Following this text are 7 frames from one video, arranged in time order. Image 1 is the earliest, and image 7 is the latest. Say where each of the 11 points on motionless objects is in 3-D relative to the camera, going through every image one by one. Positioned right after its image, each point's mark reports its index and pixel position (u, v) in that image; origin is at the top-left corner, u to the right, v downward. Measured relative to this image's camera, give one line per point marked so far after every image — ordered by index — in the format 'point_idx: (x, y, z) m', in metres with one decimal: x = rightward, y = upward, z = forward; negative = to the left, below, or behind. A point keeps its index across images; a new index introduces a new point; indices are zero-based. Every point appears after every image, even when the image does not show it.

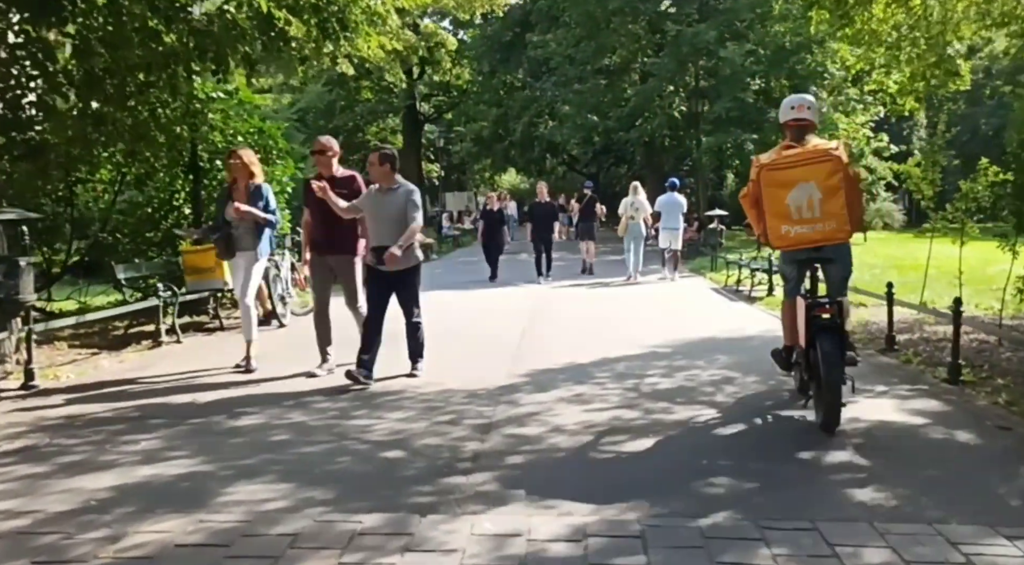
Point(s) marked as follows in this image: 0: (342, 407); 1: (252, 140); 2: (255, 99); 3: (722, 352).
0: (-1.2, -0.9, +6.9) m
1: (-3.6, +2.0, +13.7) m
2: (-3.5, +2.5, +13.8) m
3: (+2.0, -0.7, +9.5) m
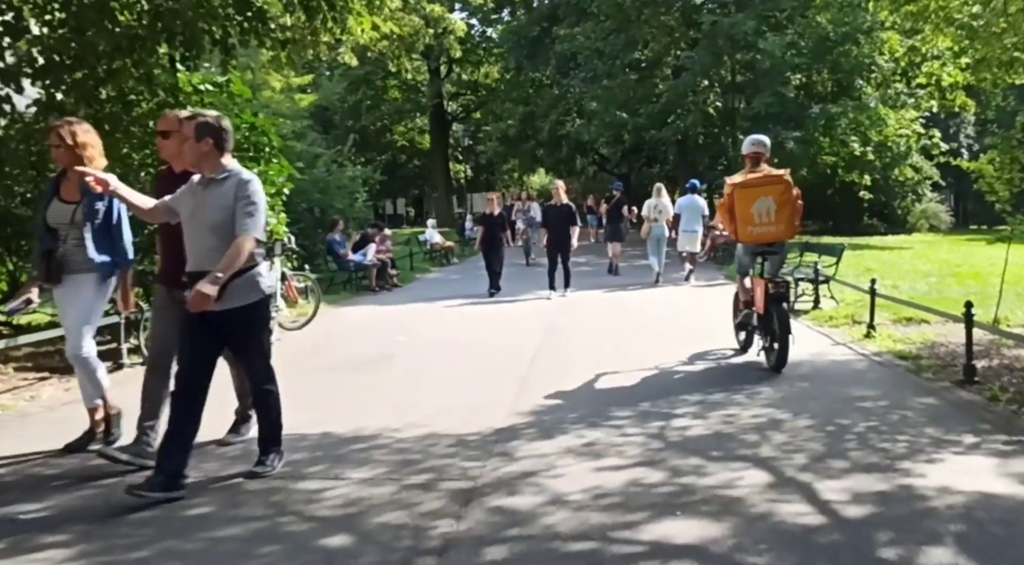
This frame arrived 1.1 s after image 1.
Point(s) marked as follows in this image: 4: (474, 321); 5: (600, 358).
0: (-1.2, -1.0, +5.6) m
1: (-3.4, +1.8, +12.4) m
2: (-3.3, +2.4, +12.6) m
3: (+2.0, -0.8, +8.1) m
4: (-0.5, -0.5, +11.8) m
5: (+0.8, -0.7, +9.4) m
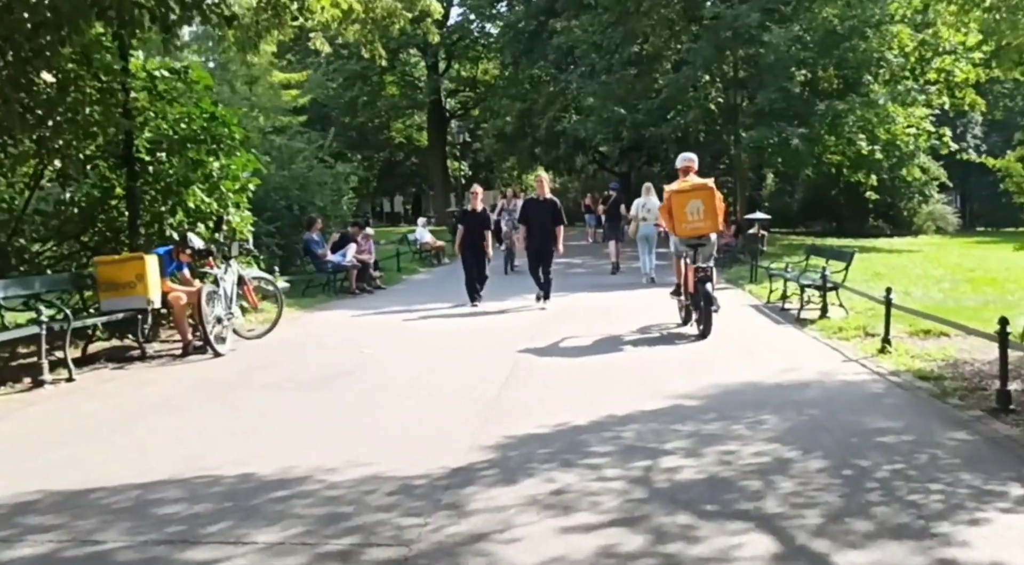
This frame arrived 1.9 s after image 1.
0: (-1.4, -1.1, +4.6) m
1: (-3.6, +1.8, +11.4) m
2: (-3.5, +2.3, +11.5) m
3: (+1.8, -0.9, +7.0) m
4: (-0.7, -0.6, +10.8) m
5: (+0.6, -0.8, +8.4) m
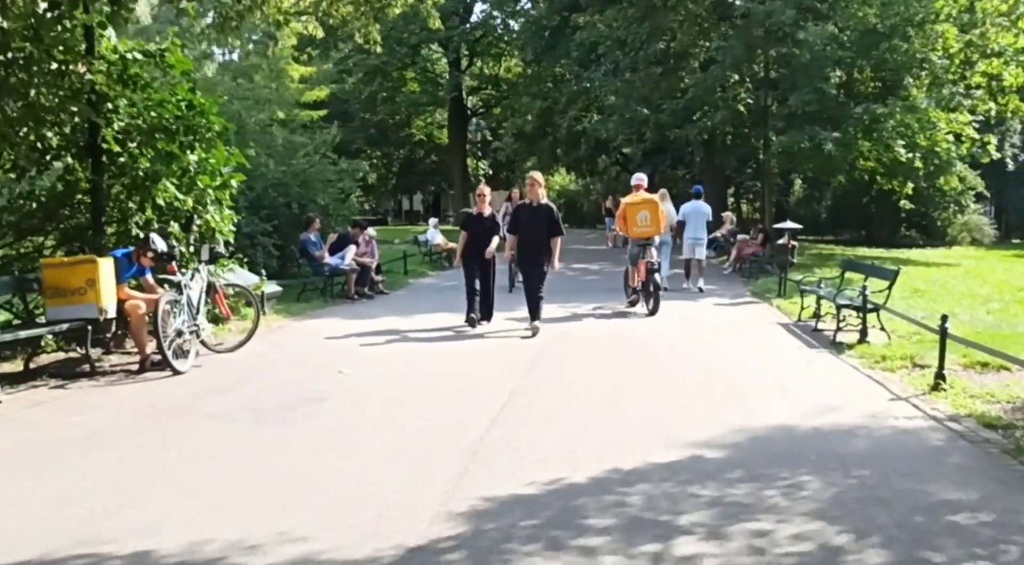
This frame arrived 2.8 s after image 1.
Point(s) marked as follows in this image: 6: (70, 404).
0: (-1.6, -1.2, +3.4) m
1: (-3.5, +1.7, +10.3) m
2: (-3.4, +2.3, +10.4) m
3: (+1.7, -1.1, +5.8) m
4: (-0.7, -0.7, +9.6) m
5: (+0.5, -0.9, +7.2) m
6: (-3.2, -0.9, +7.3) m
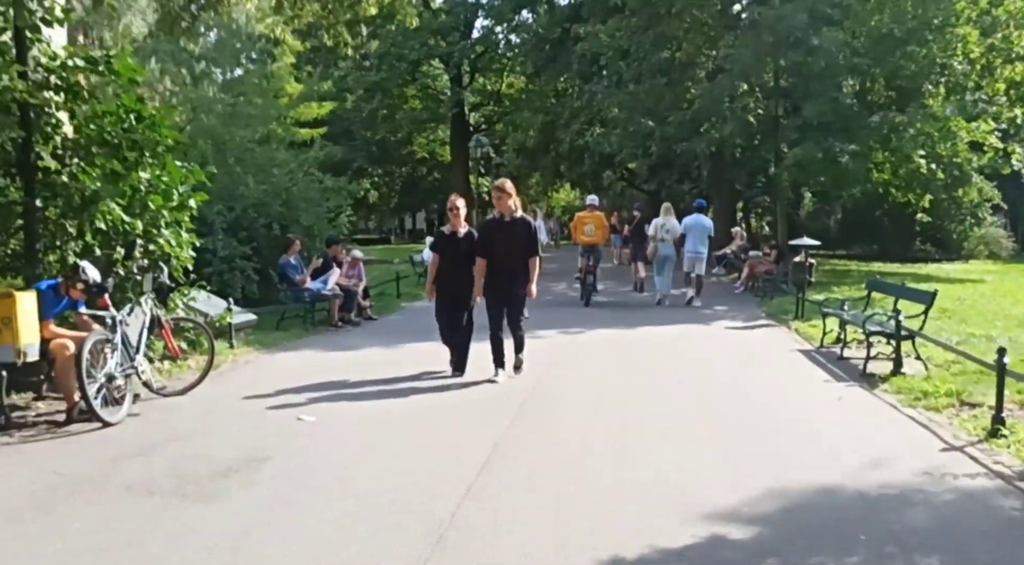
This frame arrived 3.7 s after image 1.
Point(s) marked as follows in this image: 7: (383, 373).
0: (-1.7, -1.3, +2.2) m
1: (-3.7, +1.4, +9.2) m
2: (-3.5, +1.9, +9.3) m
3: (+1.6, -1.2, +4.6) m
4: (-0.8, -1.0, +8.4) m
5: (+0.4, -1.1, +6.0) m
6: (-3.4, -1.2, +6.1) m
7: (-1.3, -1.0, +10.5) m
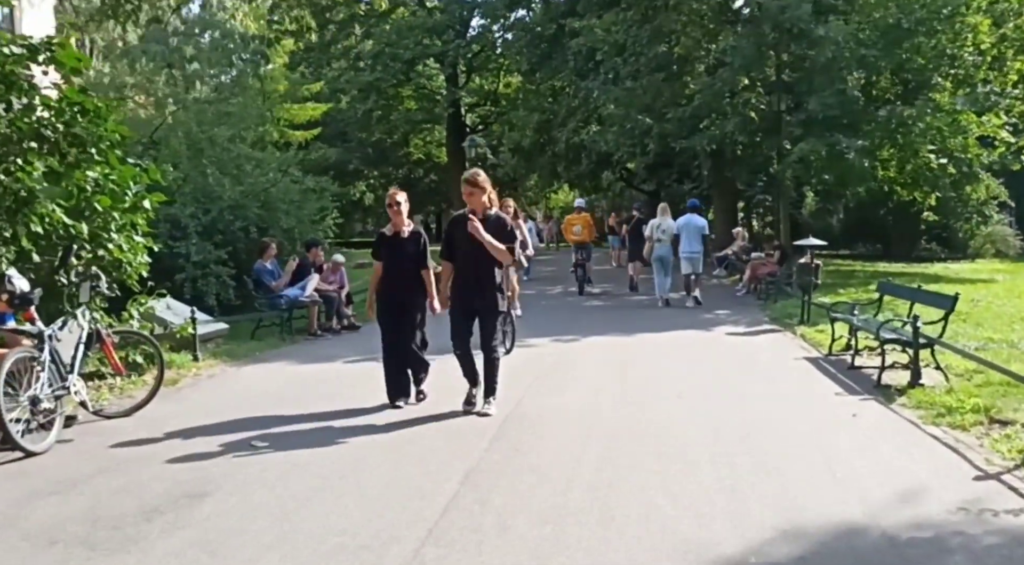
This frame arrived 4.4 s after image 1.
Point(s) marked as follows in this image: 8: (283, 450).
0: (-1.9, -1.4, +1.4) m
1: (-3.8, +1.3, +8.3) m
2: (-3.7, +1.9, +8.5) m
3: (+1.4, -1.3, +3.8) m
4: (-1.0, -1.0, +7.6) m
5: (+0.2, -1.2, +5.2) m
6: (-3.5, -1.2, +5.3) m
7: (-1.5, -1.0, +9.6) m
8: (-1.5, -1.1, +6.7) m
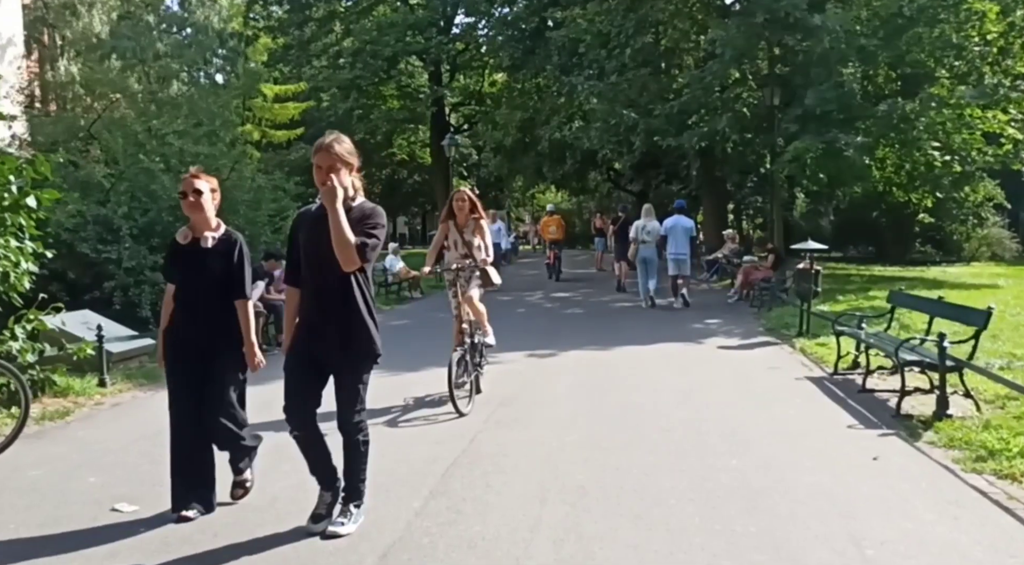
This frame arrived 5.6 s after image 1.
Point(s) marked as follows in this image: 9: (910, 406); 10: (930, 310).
0: (-2.2, -1.5, -0.1) m
1: (-4.2, +1.2, +6.8) m
2: (-4.1, +1.8, +7.0) m
3: (+1.1, -1.4, +2.3) m
4: (-1.3, -1.1, +6.1) m
5: (-0.1, -1.3, +3.7) m
6: (-3.8, -1.3, +3.8) m
7: (-1.9, -1.1, +8.2) m
8: (-1.9, -1.2, +5.2) m
9: (+3.3, -1.0, +8.4) m
10: (+4.2, -0.3, +10.0) m
